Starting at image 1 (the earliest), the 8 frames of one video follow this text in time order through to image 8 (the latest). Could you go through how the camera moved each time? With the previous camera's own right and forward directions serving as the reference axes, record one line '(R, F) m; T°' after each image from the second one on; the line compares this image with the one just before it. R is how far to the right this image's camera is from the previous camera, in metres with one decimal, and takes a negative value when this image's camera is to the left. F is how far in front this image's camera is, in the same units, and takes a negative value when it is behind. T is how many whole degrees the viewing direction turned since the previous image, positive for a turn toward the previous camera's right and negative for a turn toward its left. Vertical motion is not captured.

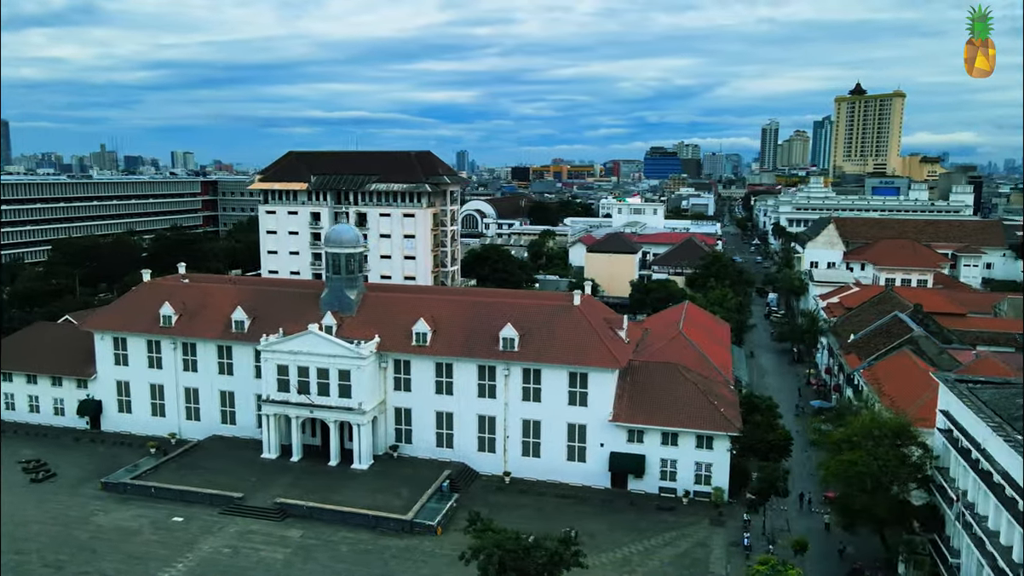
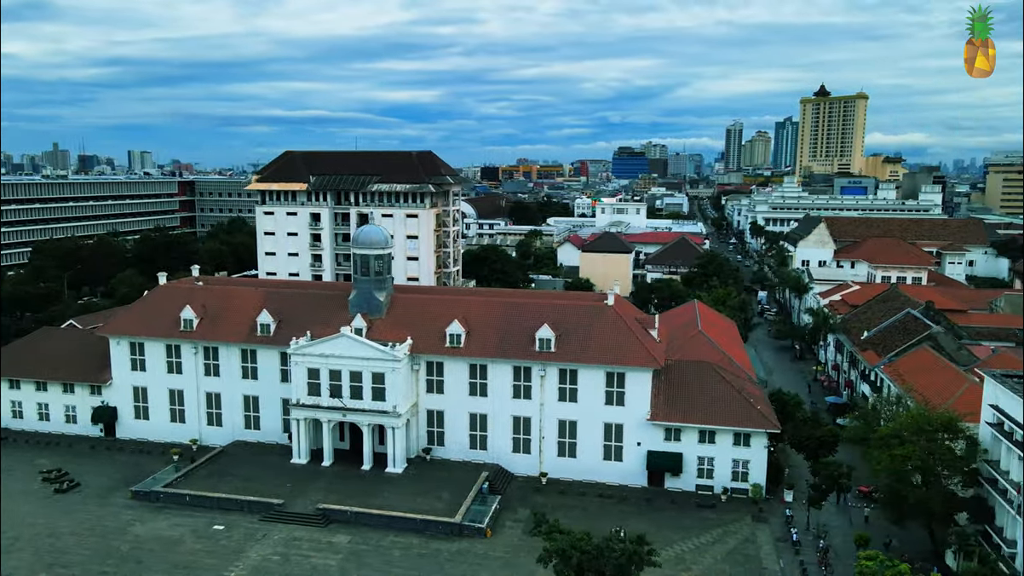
(-3.7, +0.1) m; +3°
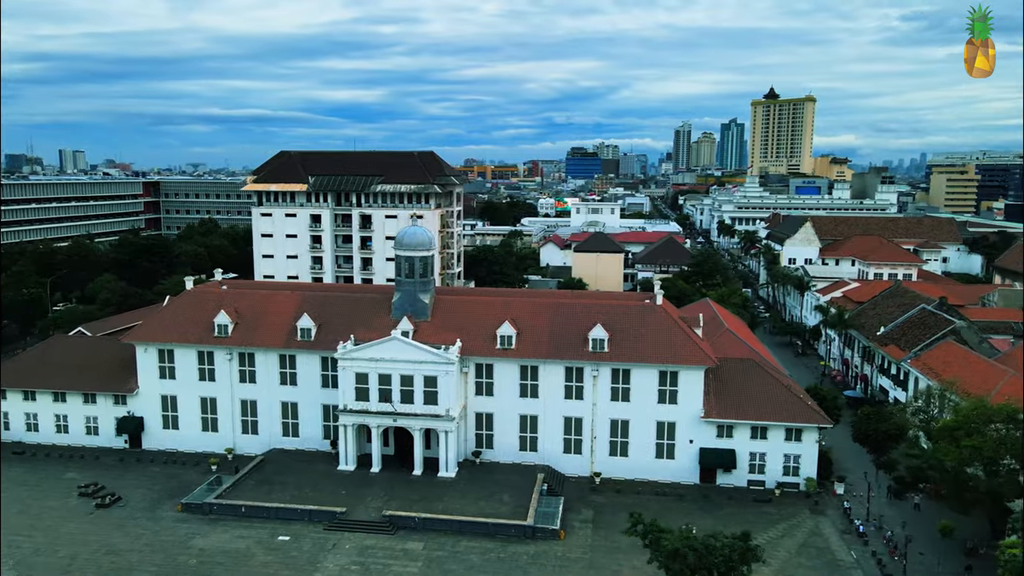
(-5.5, +0.3) m; +4°
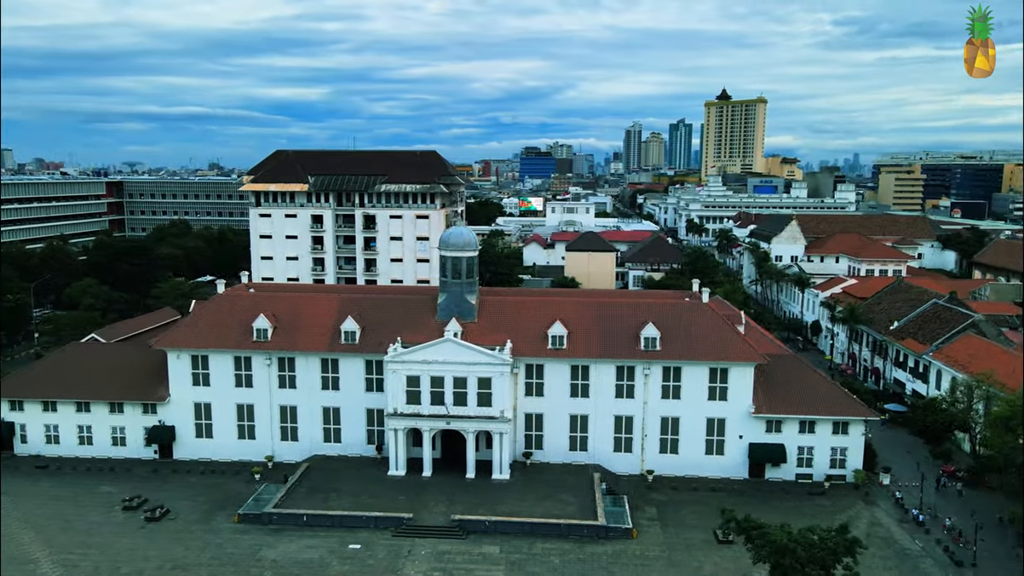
(-5.5, +0.4) m; +4°
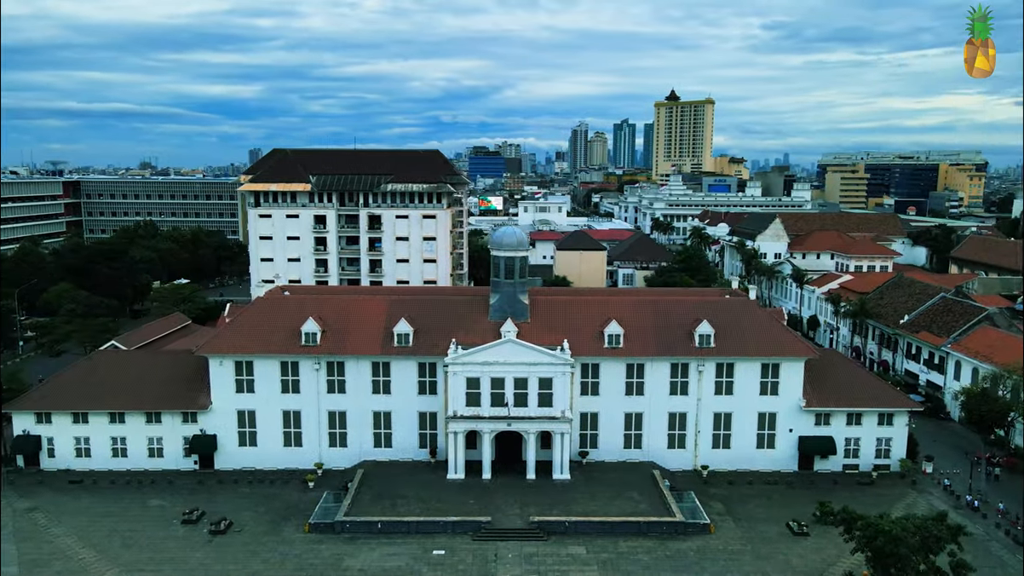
(-6.1, +0.4) m; +4°
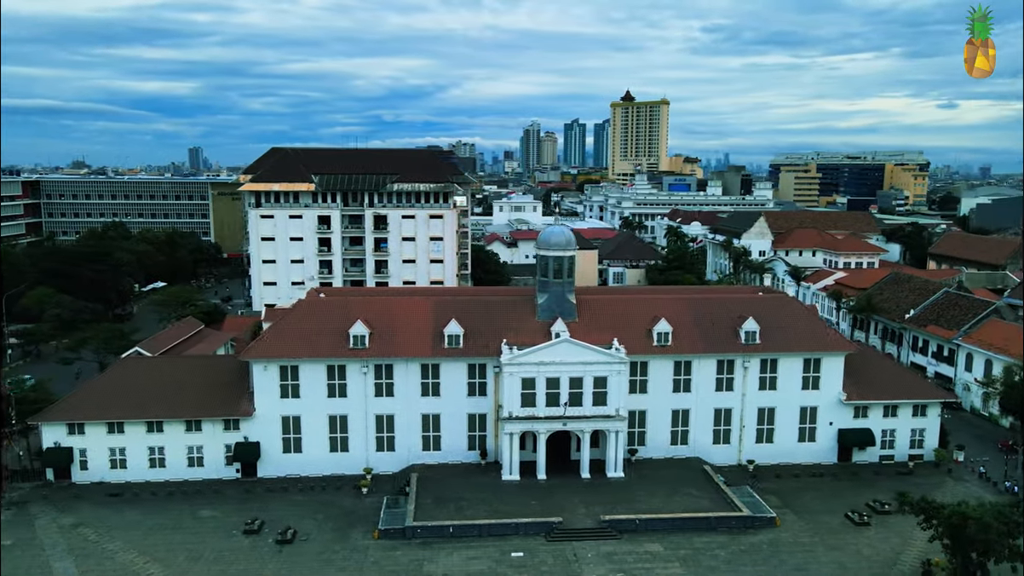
(-5.4, +0.3) m; +4°
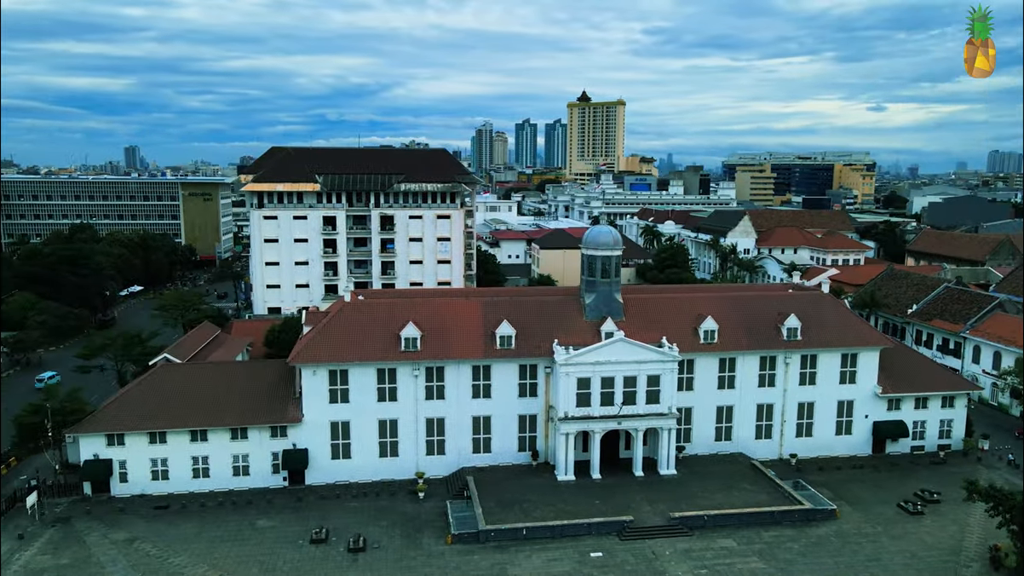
(-5.4, +0.3) m; +4°
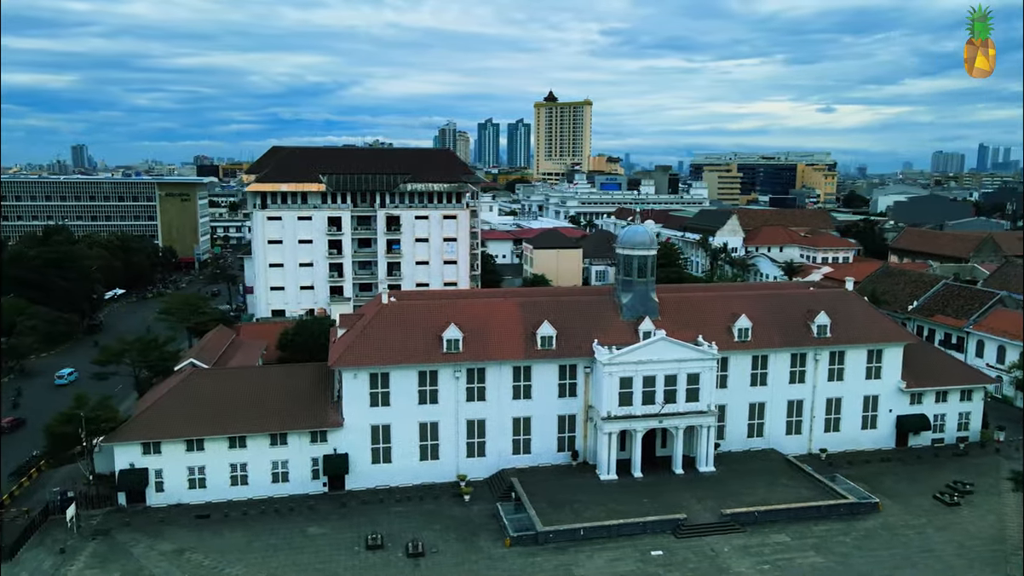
(-4.2, +0.2) m; +3°
